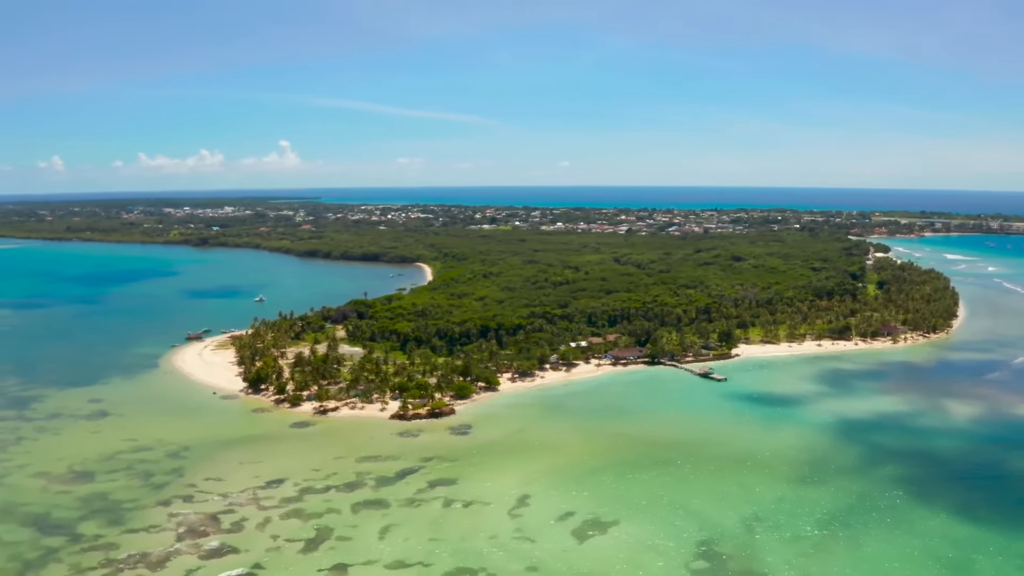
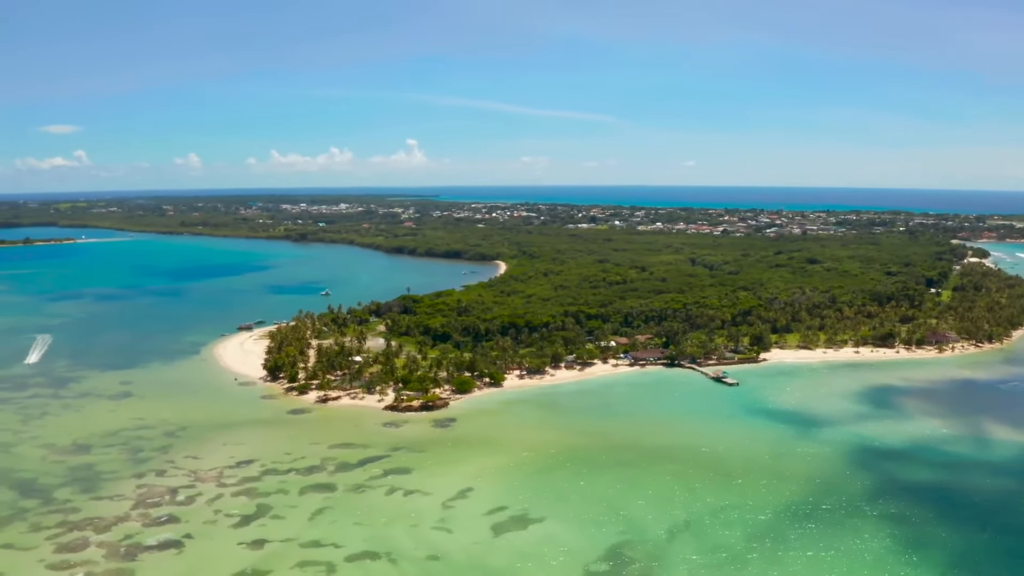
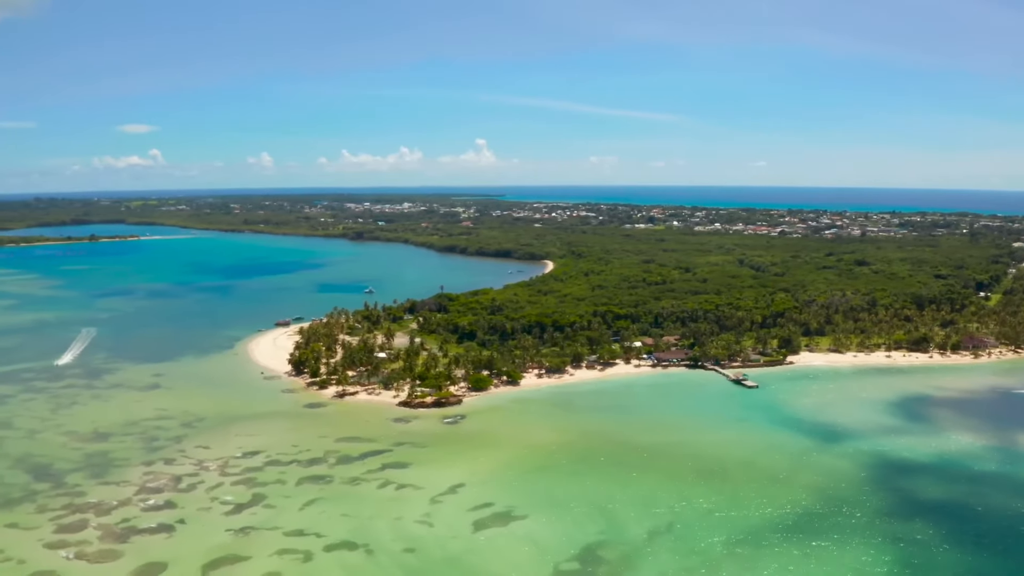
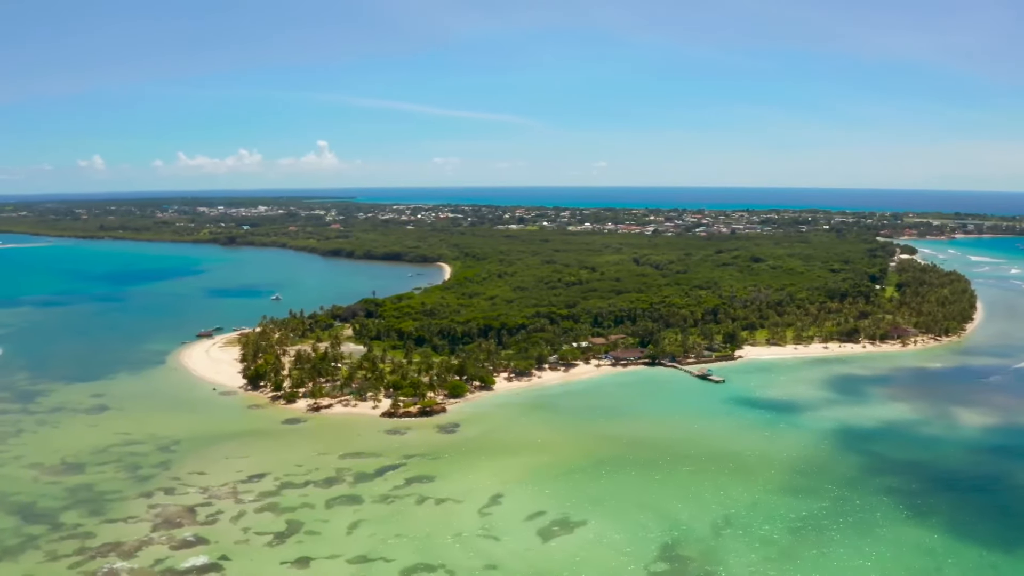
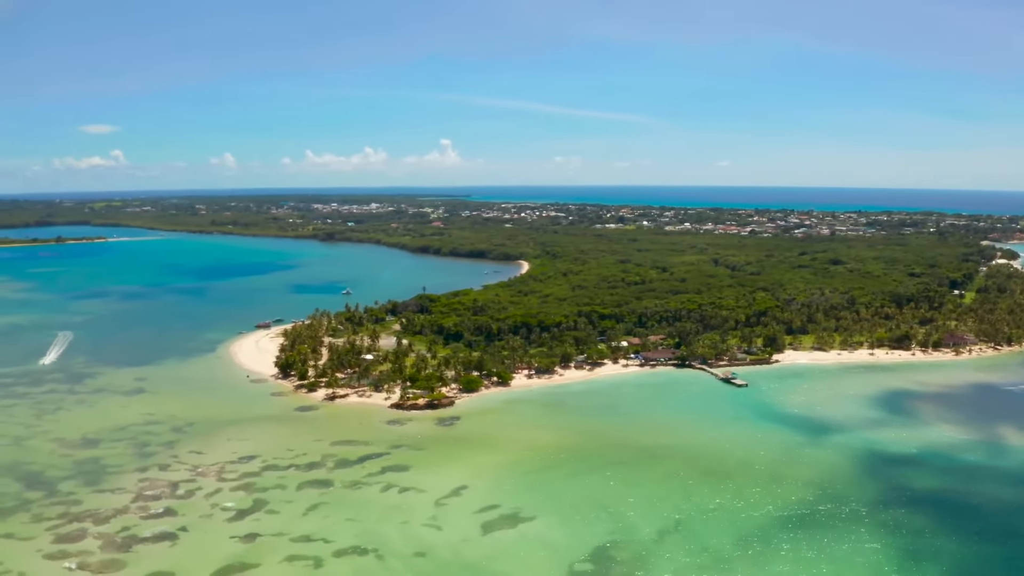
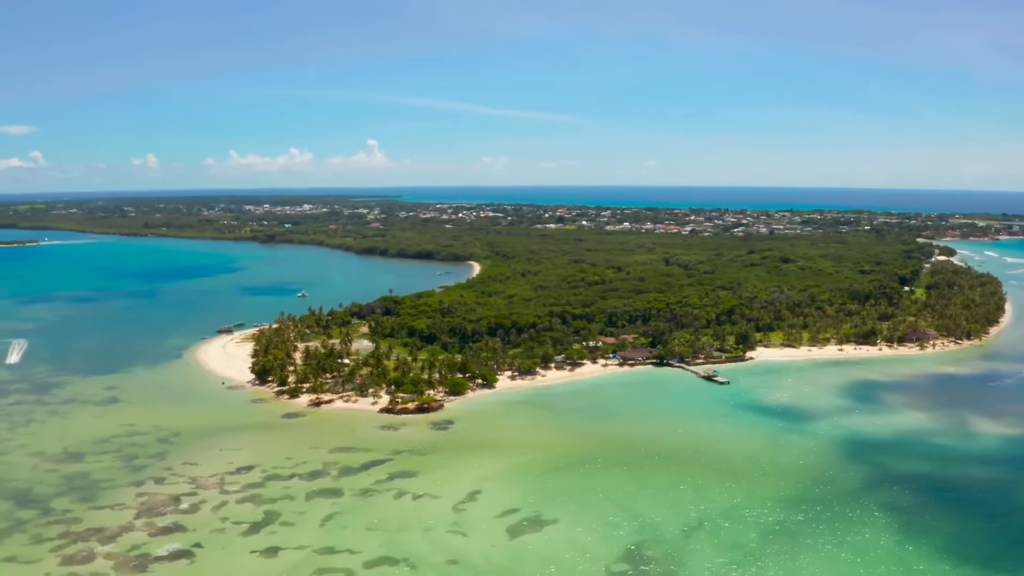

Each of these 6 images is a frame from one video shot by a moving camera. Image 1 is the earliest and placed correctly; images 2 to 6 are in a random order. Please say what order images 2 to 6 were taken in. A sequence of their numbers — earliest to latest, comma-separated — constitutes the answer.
4, 6, 2, 5, 3
